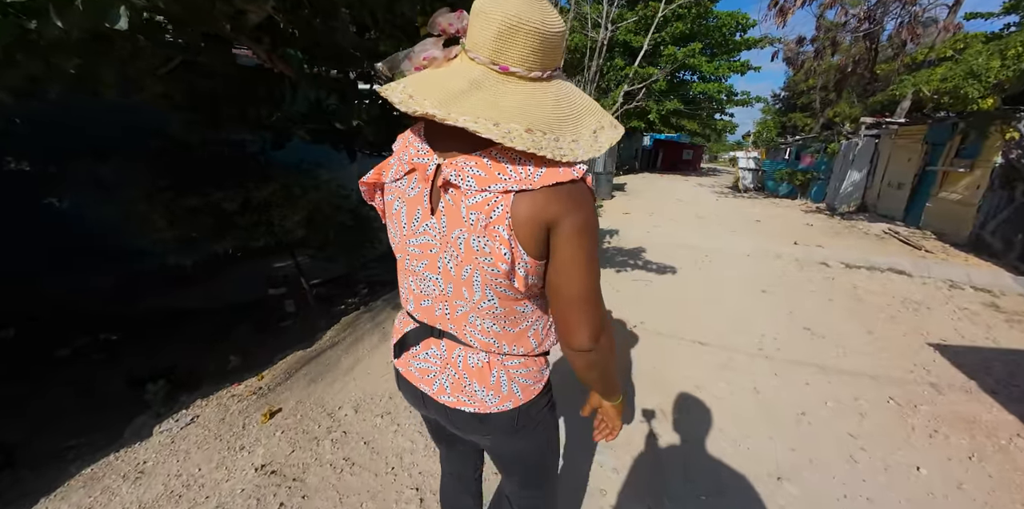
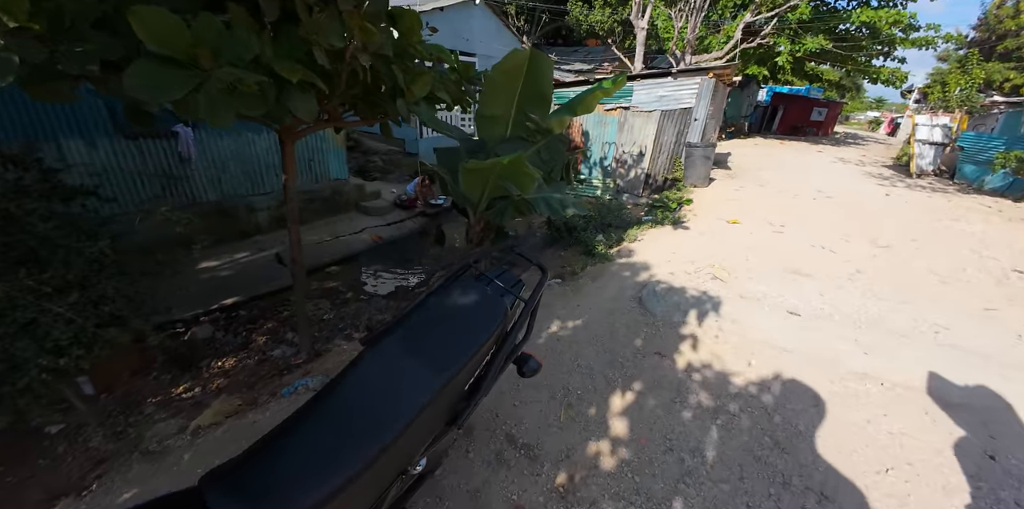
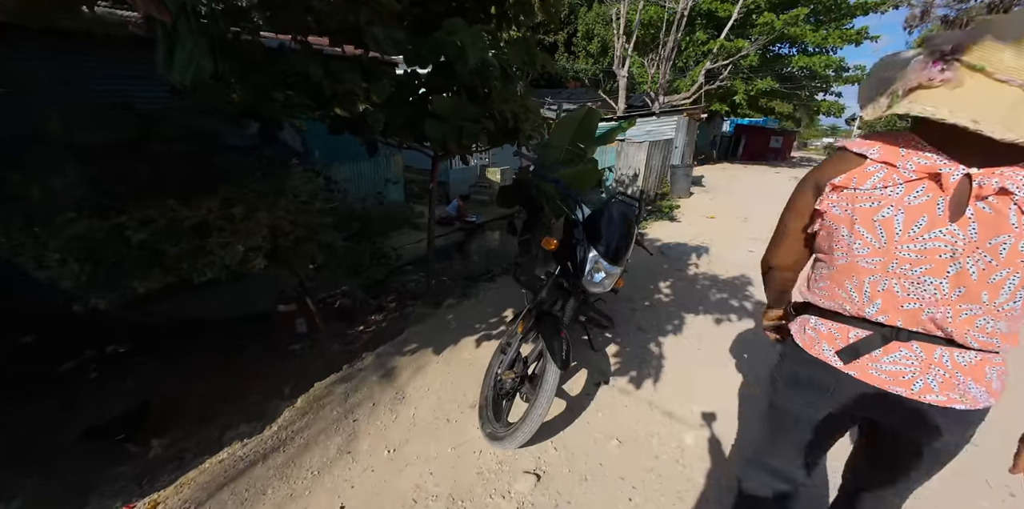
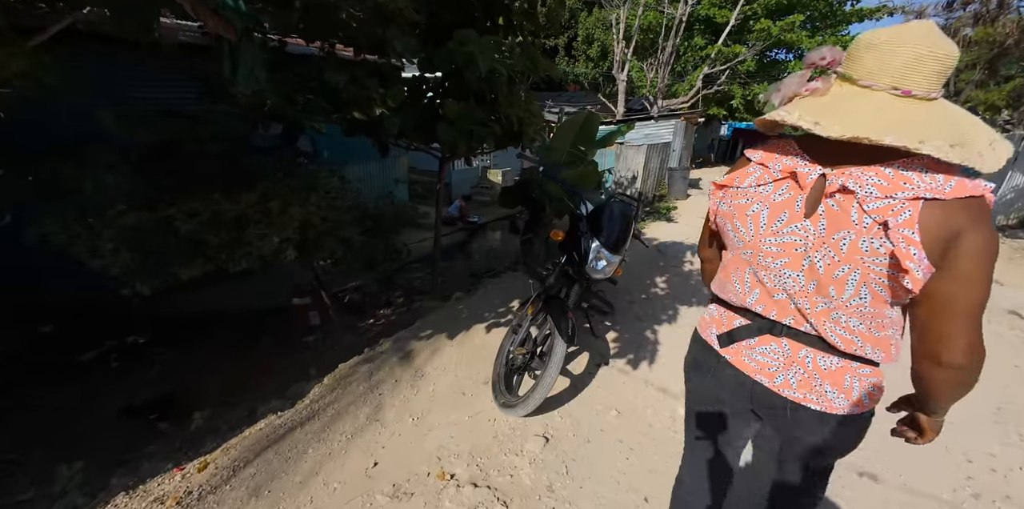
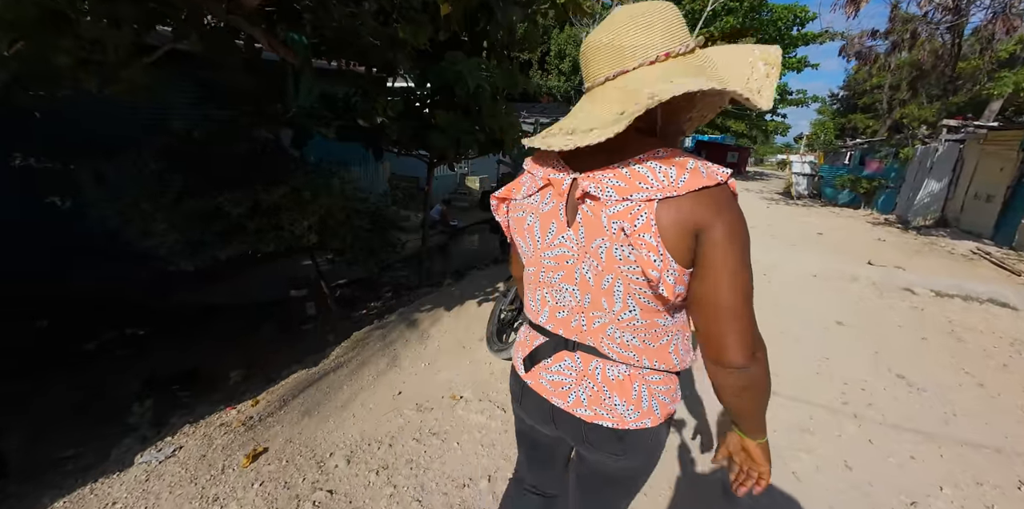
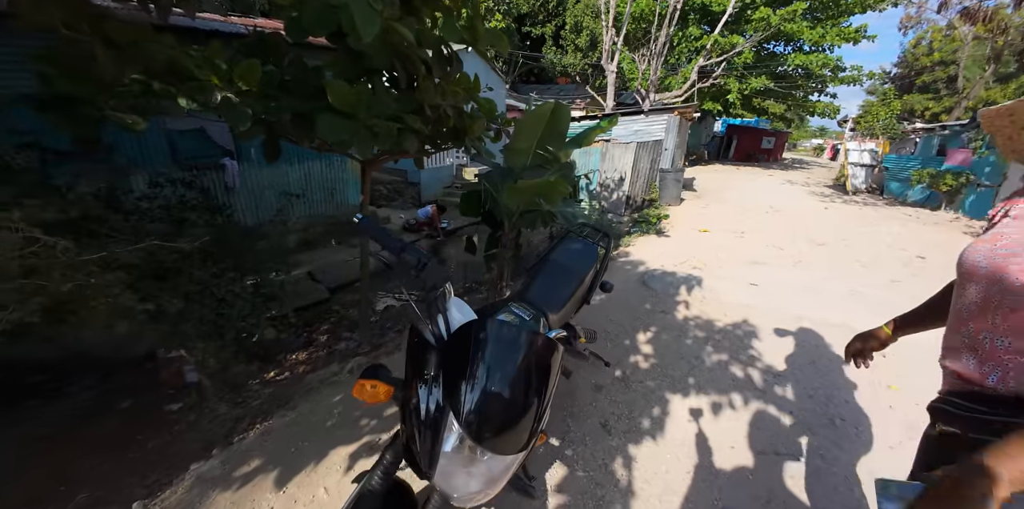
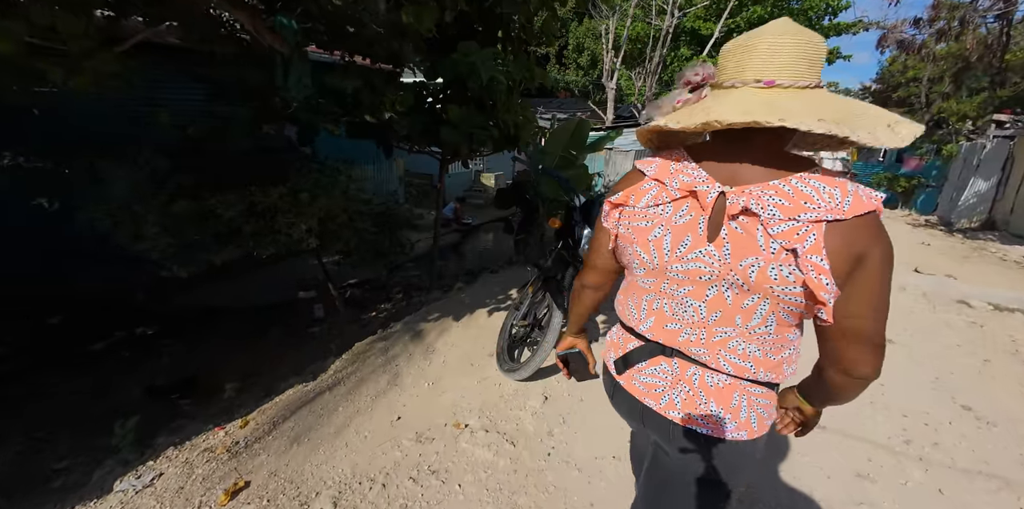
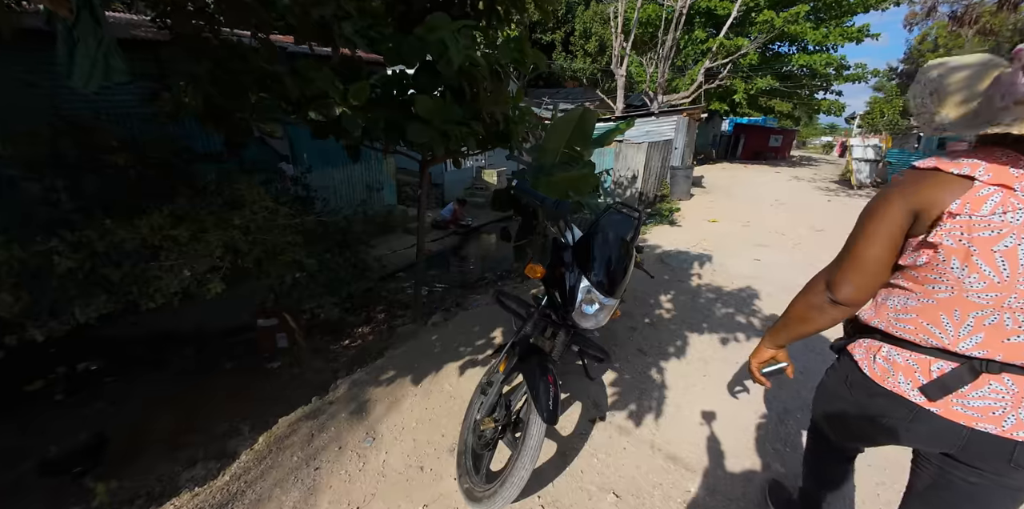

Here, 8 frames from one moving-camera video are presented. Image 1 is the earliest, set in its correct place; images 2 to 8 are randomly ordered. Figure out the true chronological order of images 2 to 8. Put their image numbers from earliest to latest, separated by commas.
5, 7, 4, 3, 8, 6, 2
